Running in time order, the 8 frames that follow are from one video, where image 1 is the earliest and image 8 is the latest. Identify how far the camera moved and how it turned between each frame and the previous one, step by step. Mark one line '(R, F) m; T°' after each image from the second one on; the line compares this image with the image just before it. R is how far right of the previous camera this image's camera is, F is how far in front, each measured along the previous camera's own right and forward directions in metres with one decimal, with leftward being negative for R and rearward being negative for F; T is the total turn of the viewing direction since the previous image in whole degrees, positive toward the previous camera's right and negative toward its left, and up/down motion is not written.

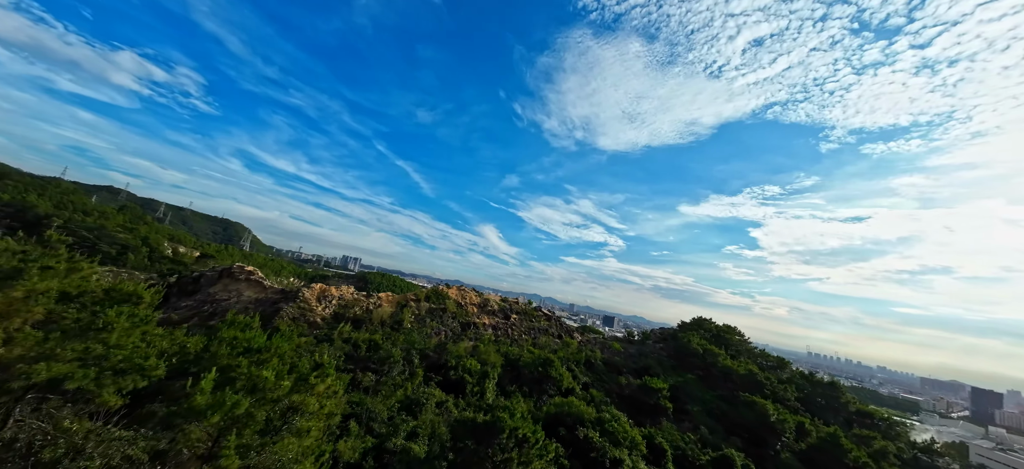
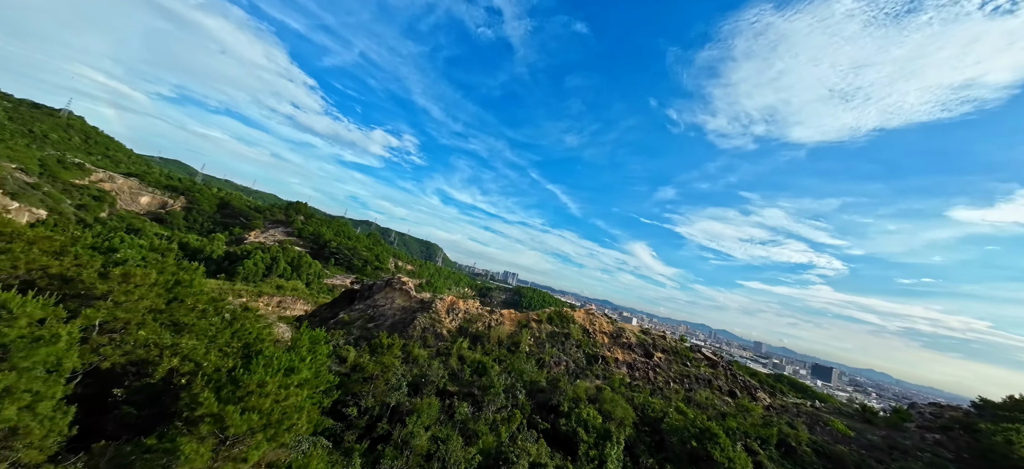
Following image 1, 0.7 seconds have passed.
(+2.2, +8.6) m; -25°
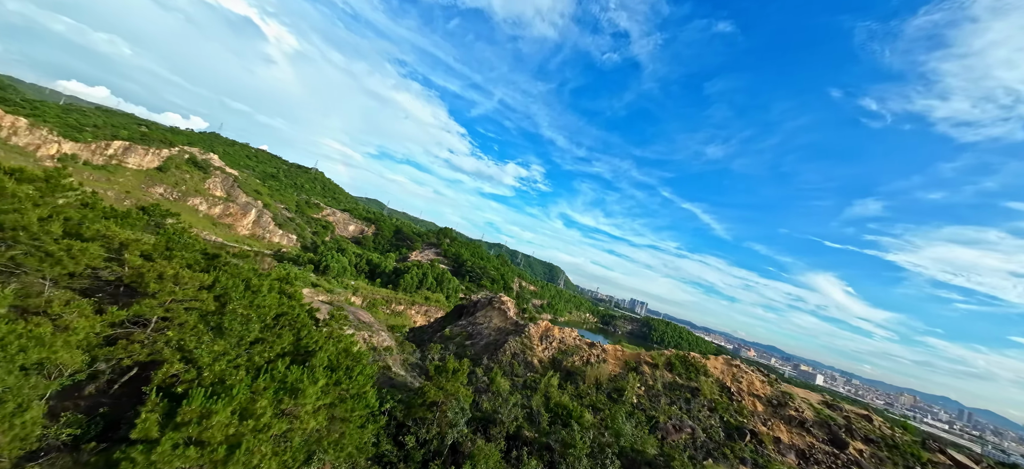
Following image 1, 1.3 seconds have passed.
(+2.7, +5.9) m; -22°
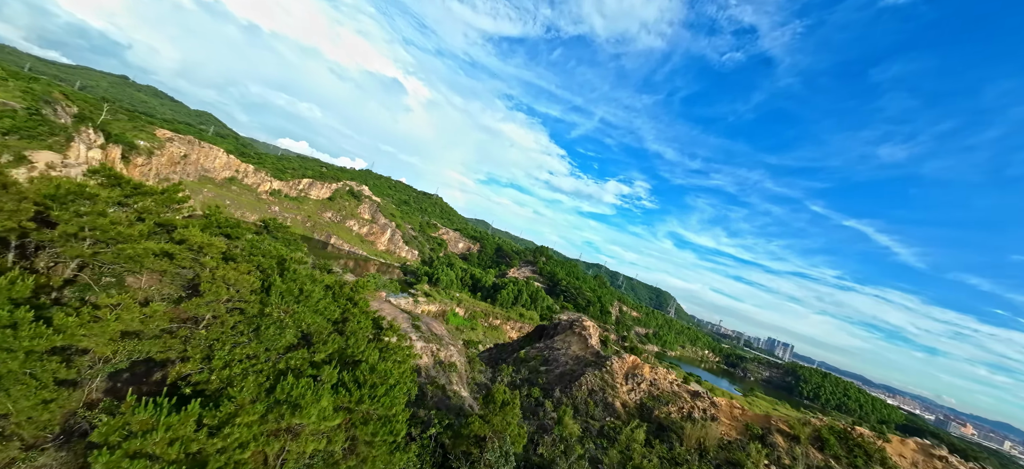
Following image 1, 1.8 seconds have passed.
(+2.3, +3.9) m; -17°
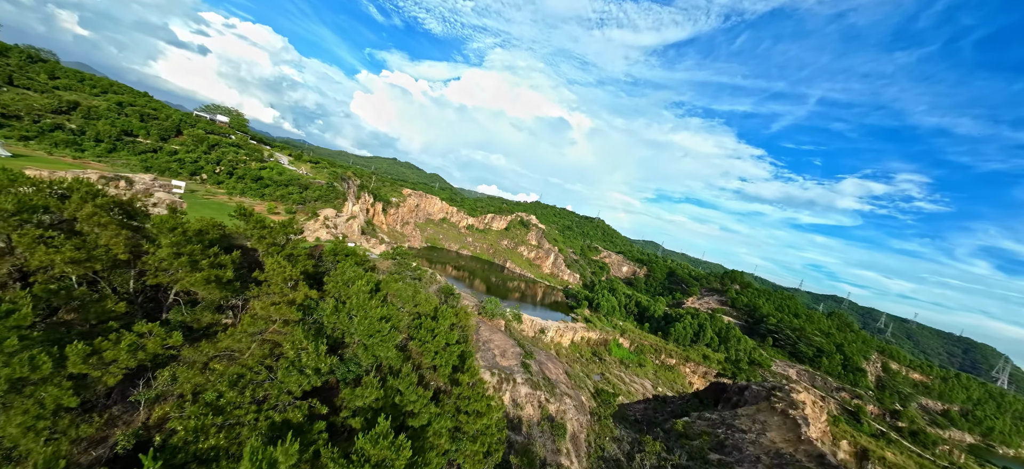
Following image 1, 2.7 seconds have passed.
(+2.8, +7.2) m; -29°
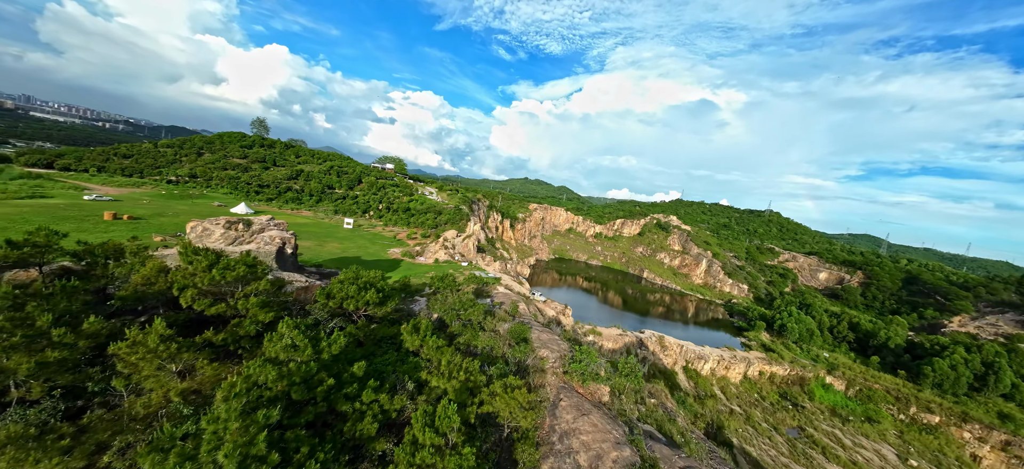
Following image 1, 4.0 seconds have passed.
(+2.1, +10.1) m; -22°
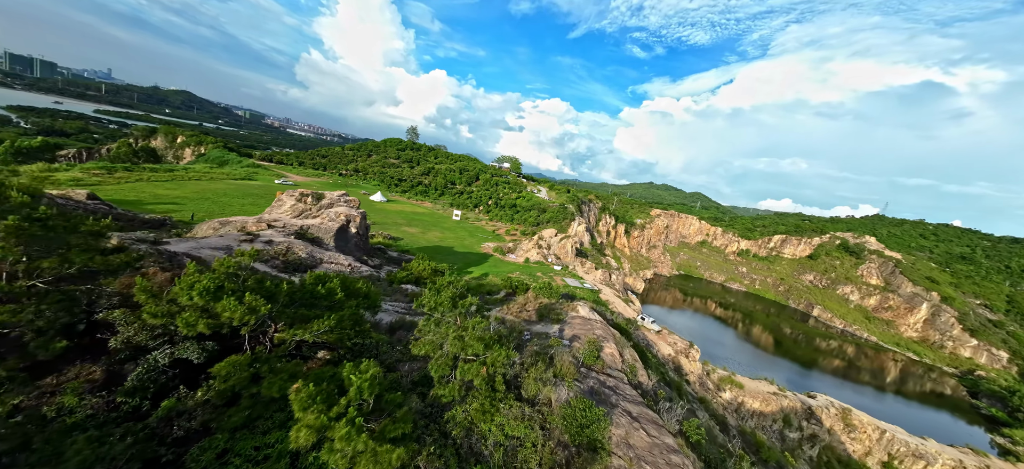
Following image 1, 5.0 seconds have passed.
(+1.1, +9.2) m; -19°
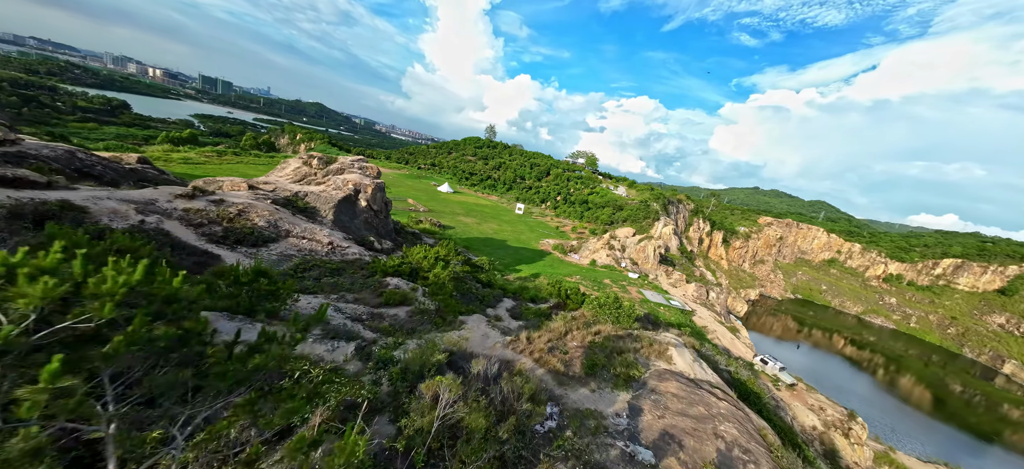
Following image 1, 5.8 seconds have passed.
(+1.0, +8.1) m; -12°
